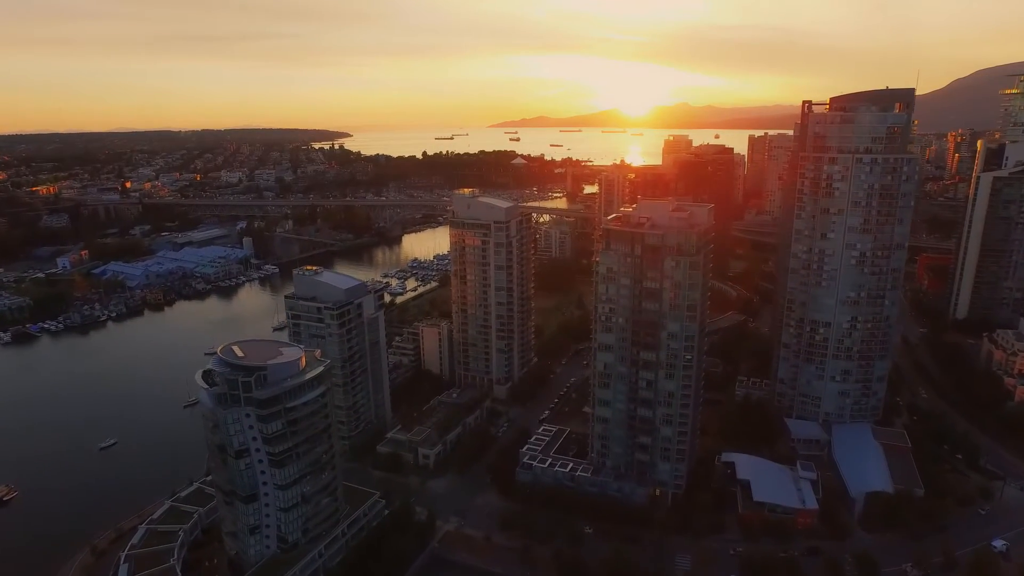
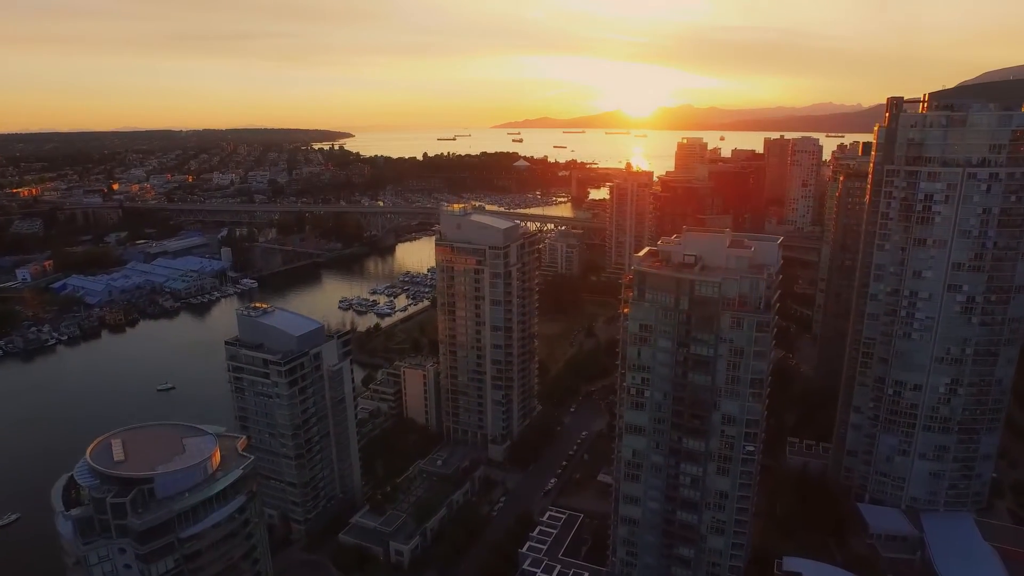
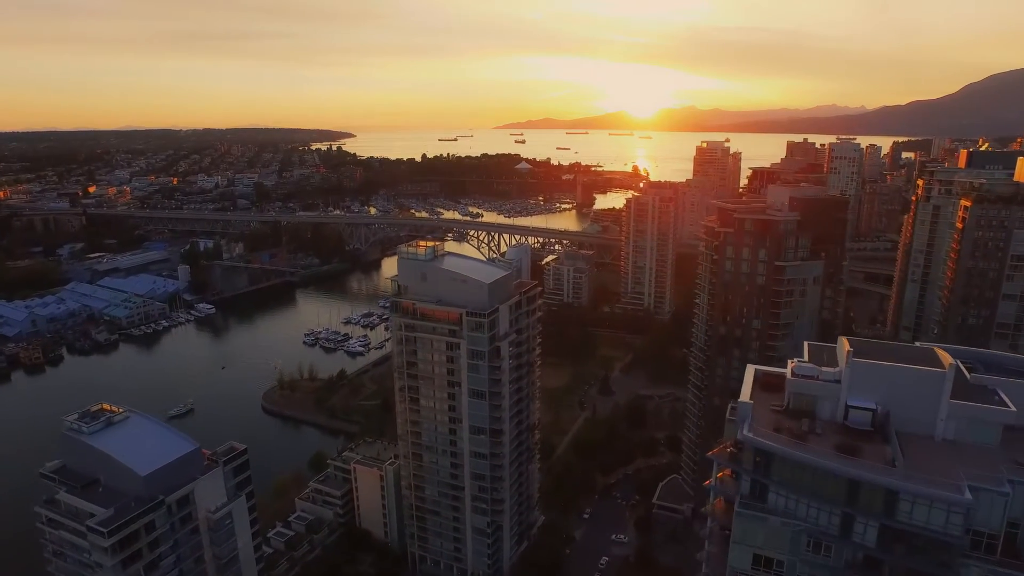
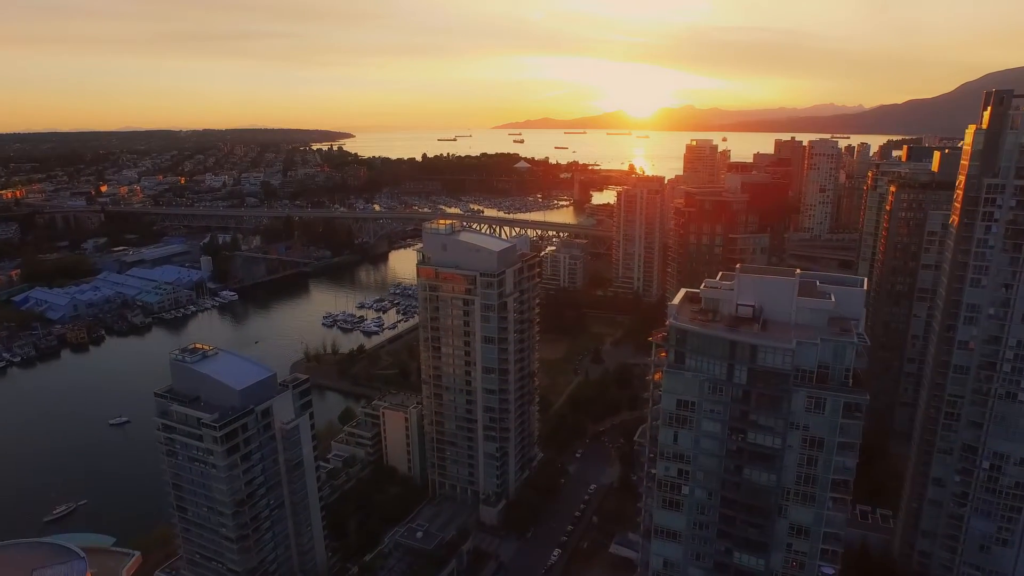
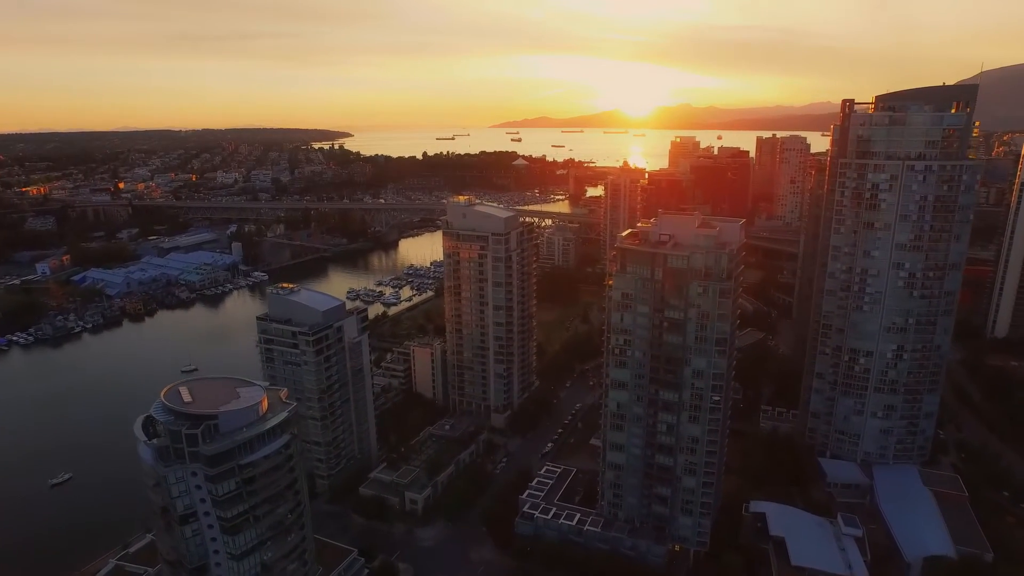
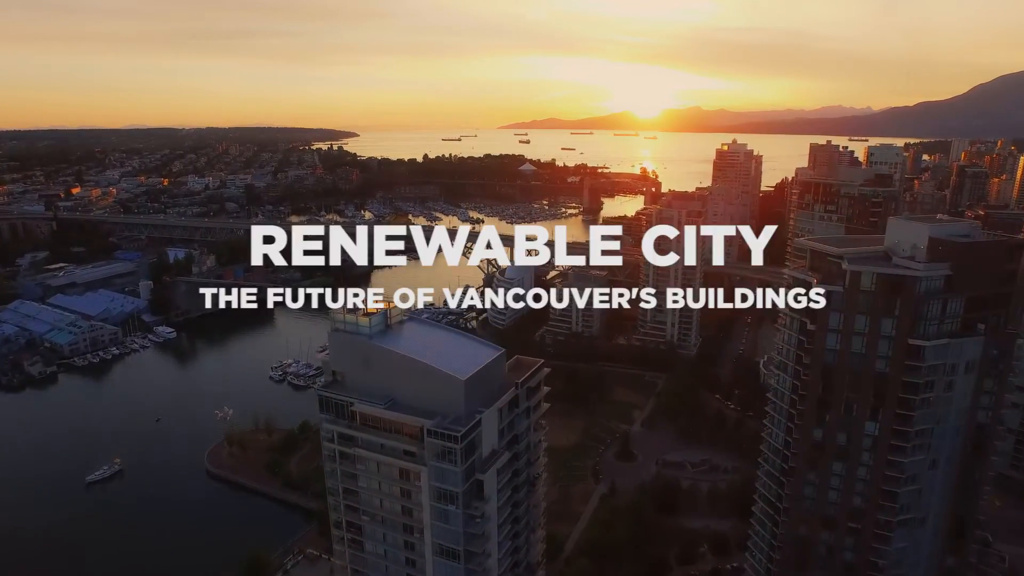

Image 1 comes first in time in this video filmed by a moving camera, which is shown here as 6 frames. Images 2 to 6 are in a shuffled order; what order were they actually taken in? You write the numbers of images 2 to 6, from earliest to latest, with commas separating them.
5, 2, 4, 3, 6
